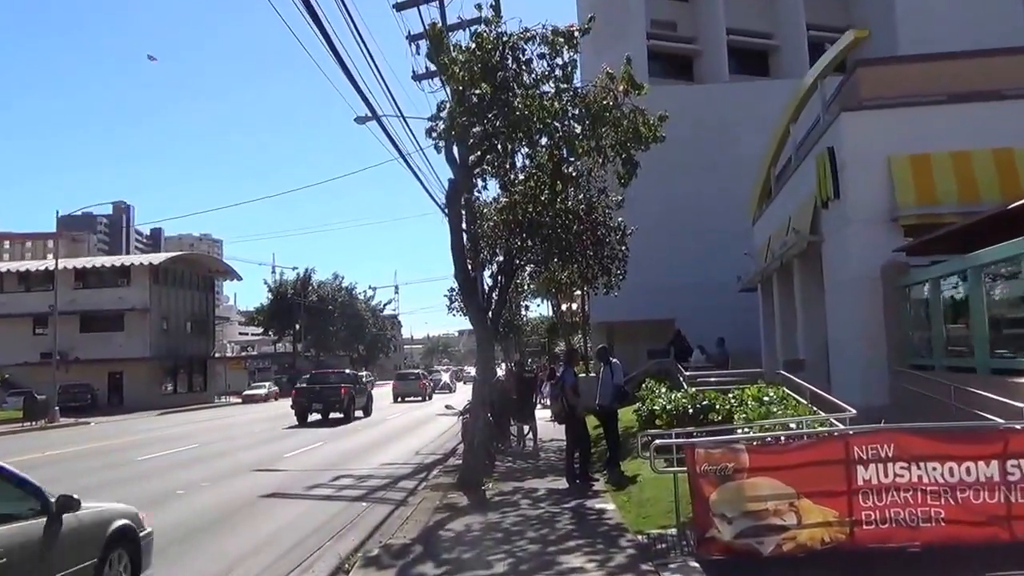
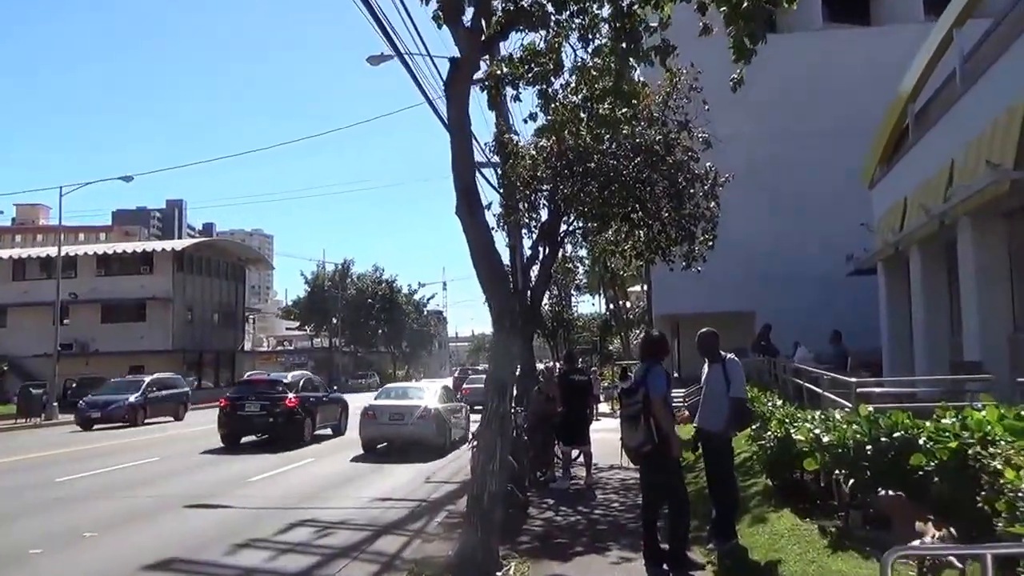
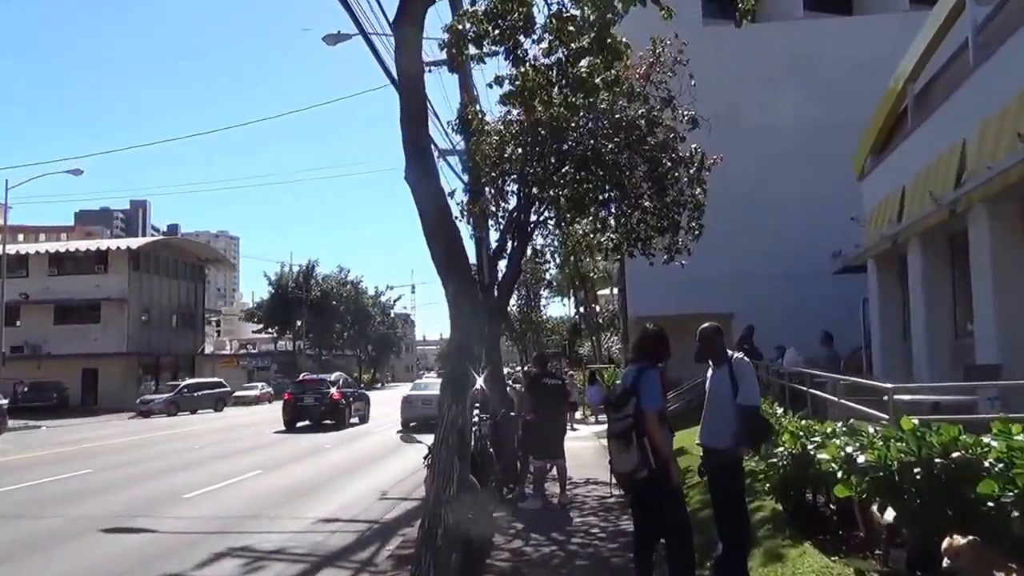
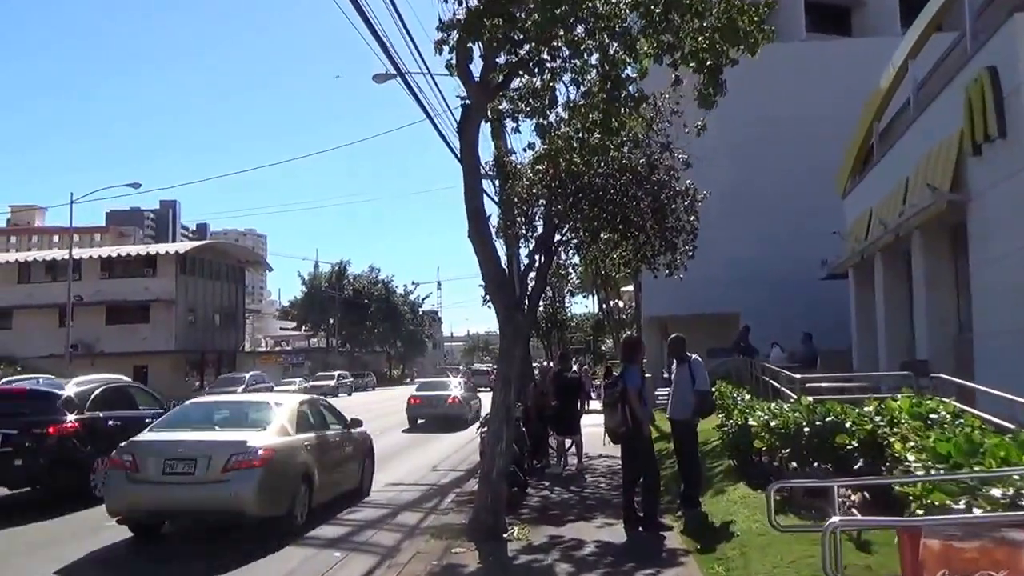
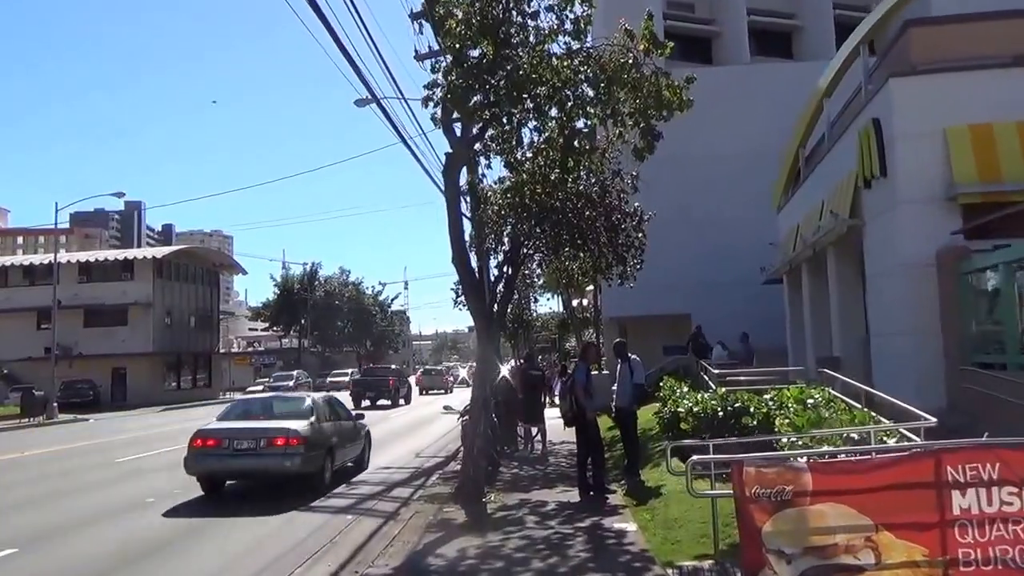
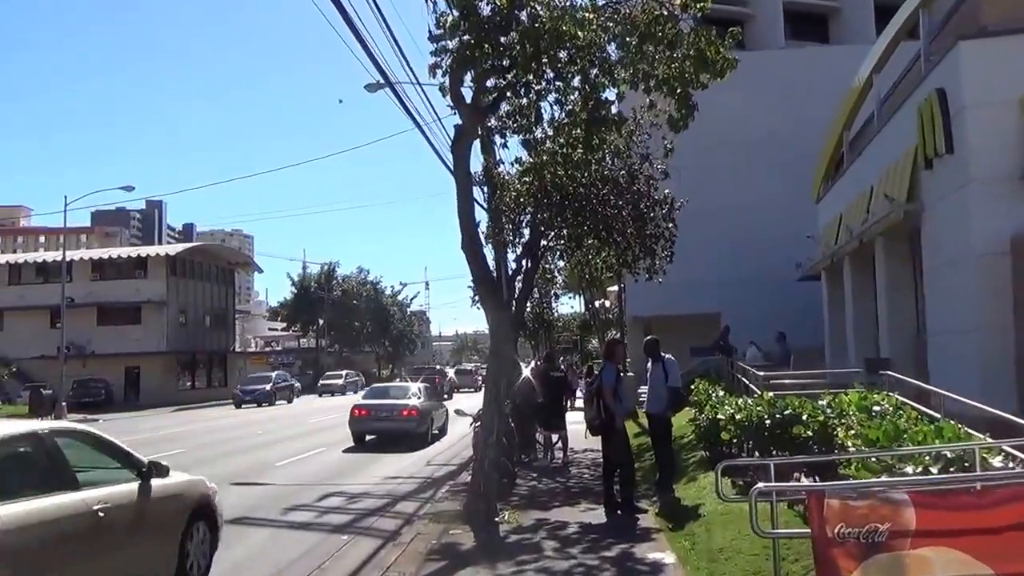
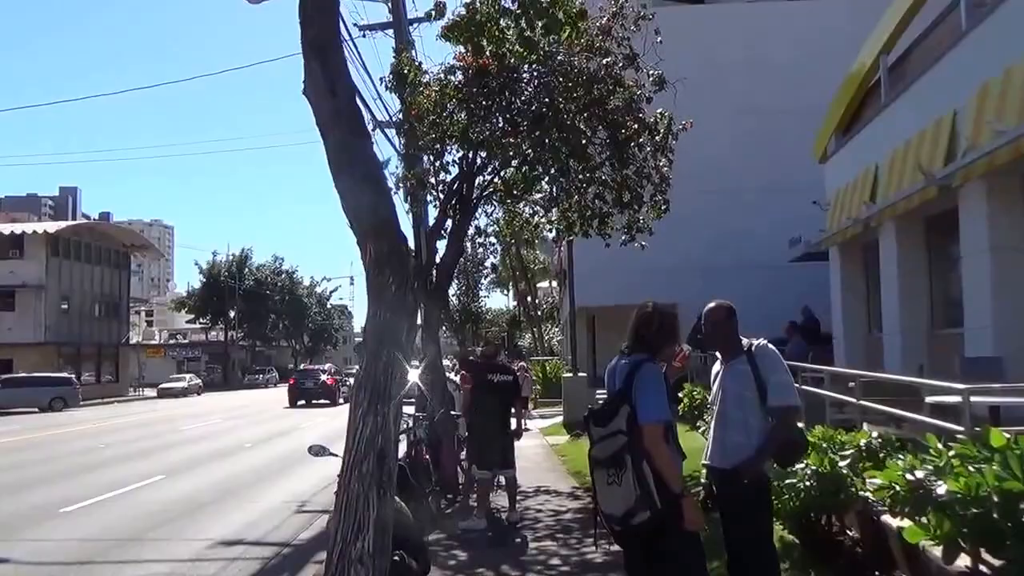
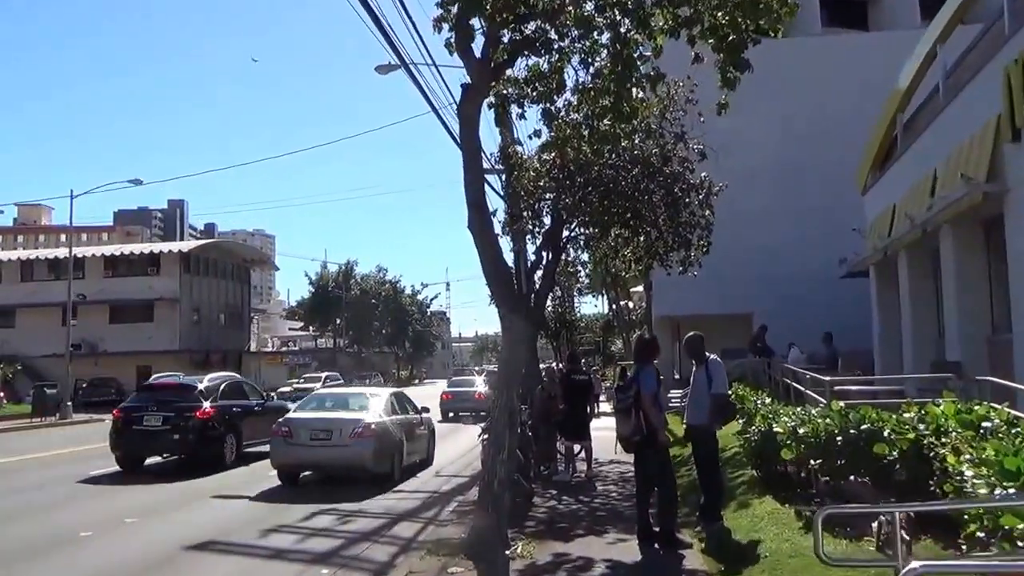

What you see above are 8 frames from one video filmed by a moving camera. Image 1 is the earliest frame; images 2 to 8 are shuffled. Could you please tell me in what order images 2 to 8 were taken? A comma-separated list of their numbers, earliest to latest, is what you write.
5, 6, 4, 8, 2, 3, 7
